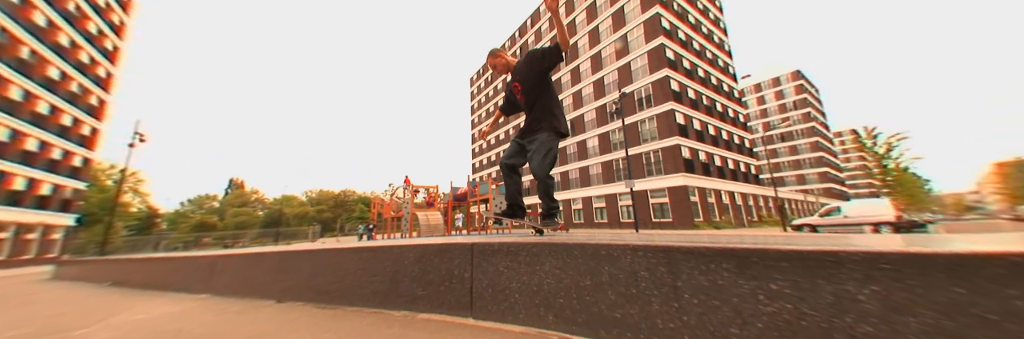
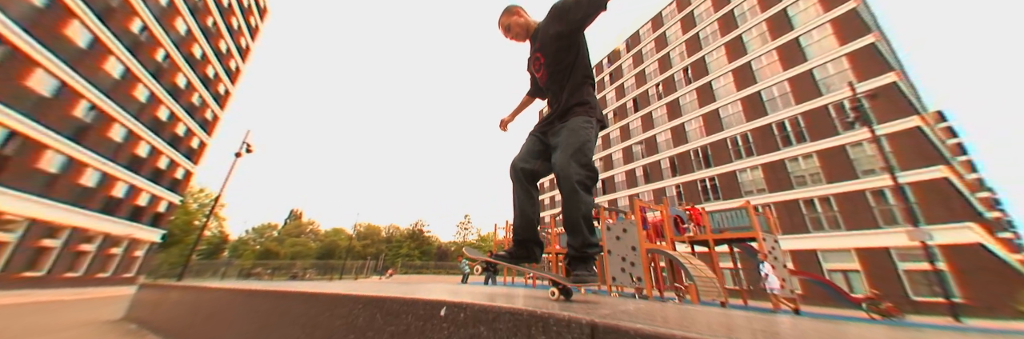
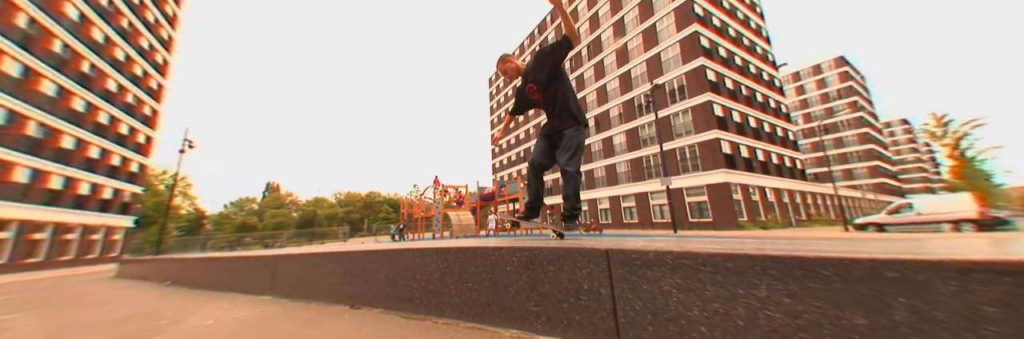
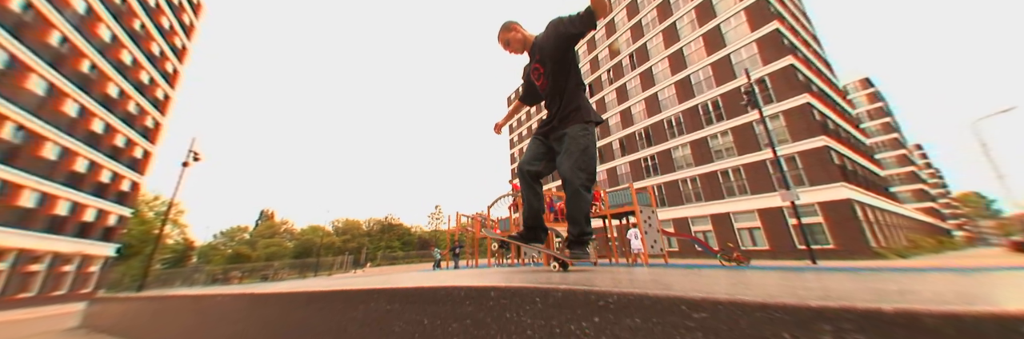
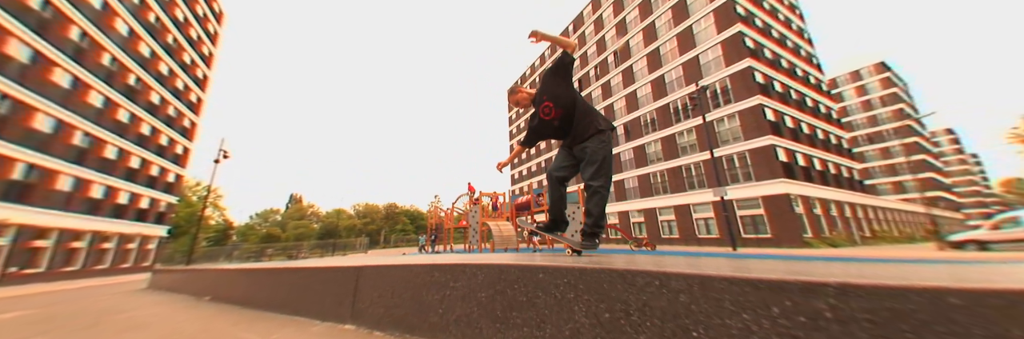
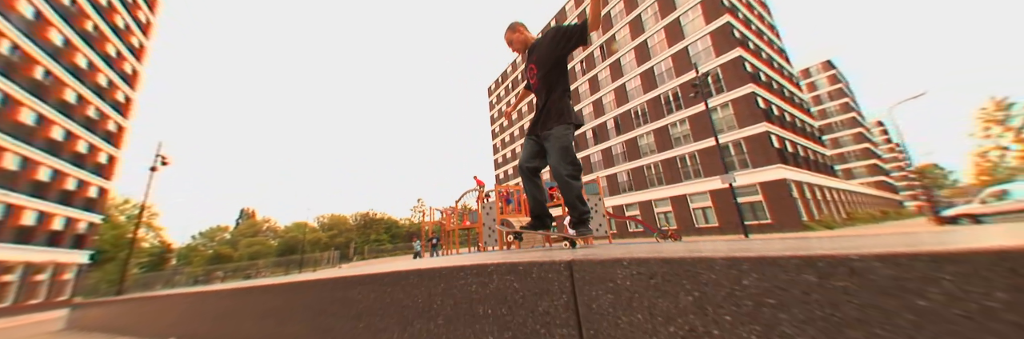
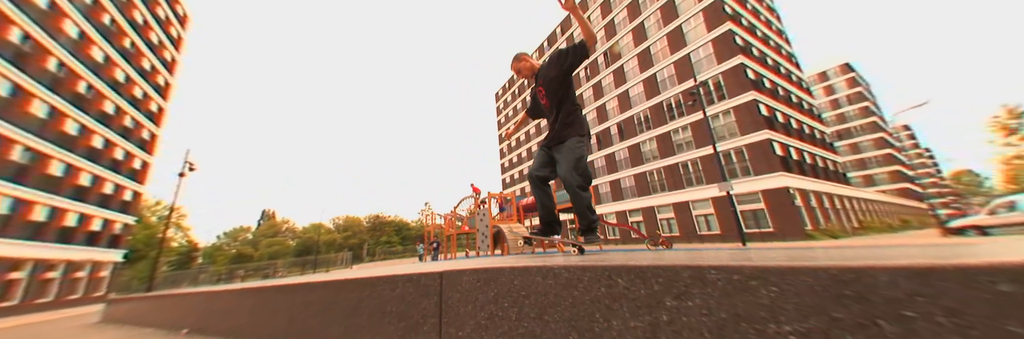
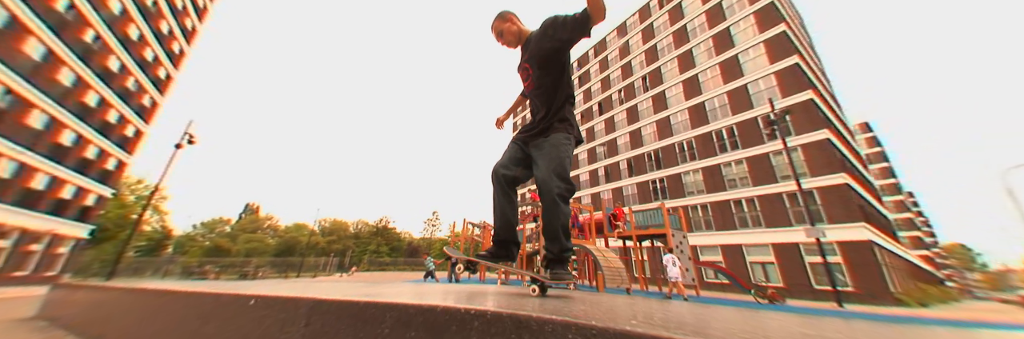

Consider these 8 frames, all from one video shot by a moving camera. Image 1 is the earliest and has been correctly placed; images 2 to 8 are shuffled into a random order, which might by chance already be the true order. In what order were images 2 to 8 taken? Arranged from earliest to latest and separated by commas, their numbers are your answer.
3, 5, 7, 6, 4, 8, 2
